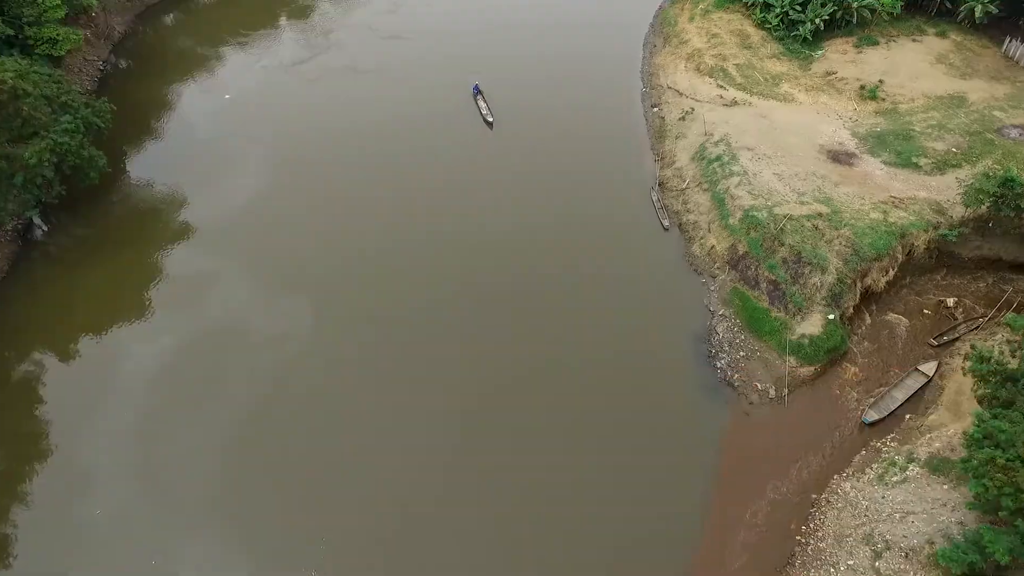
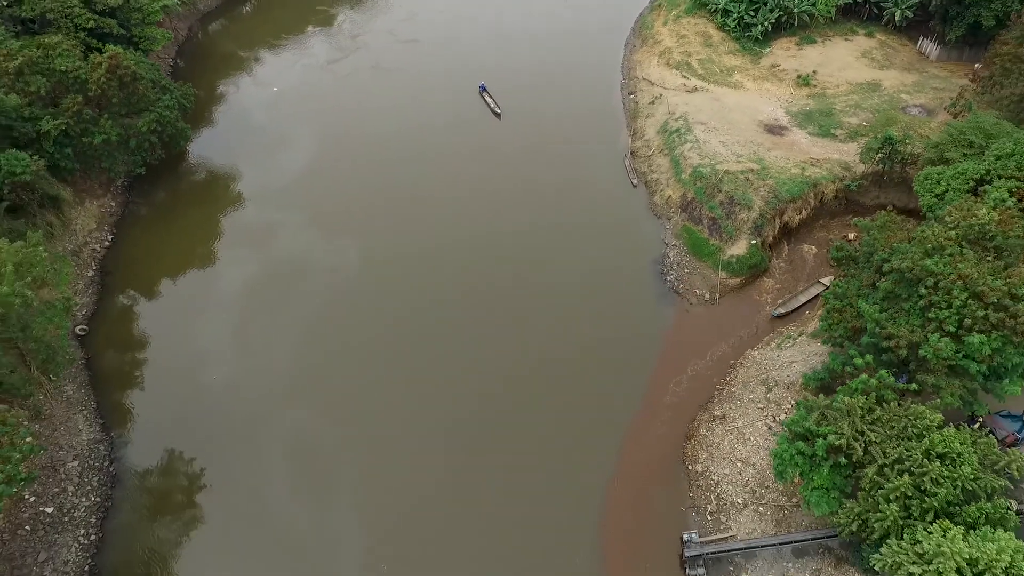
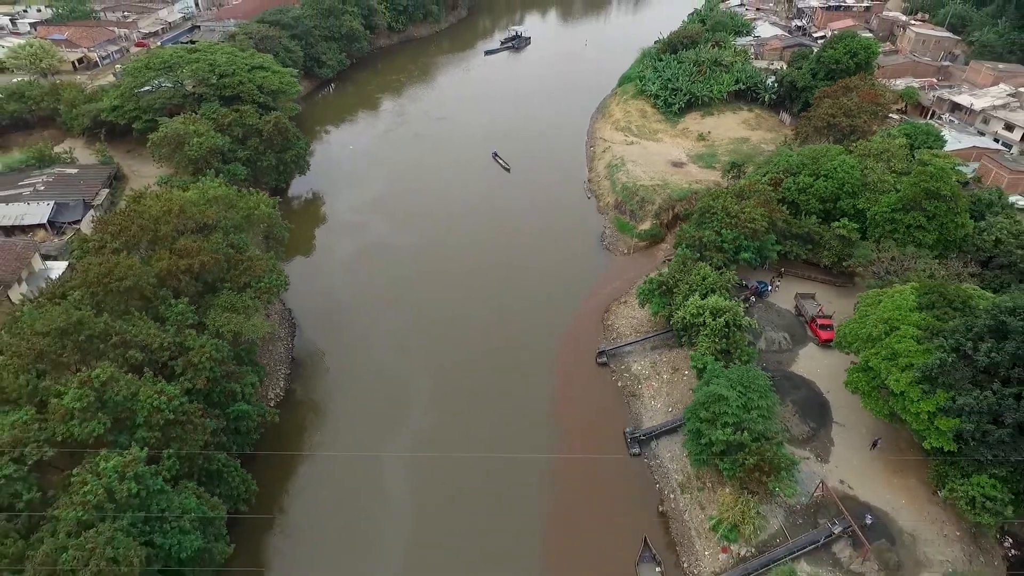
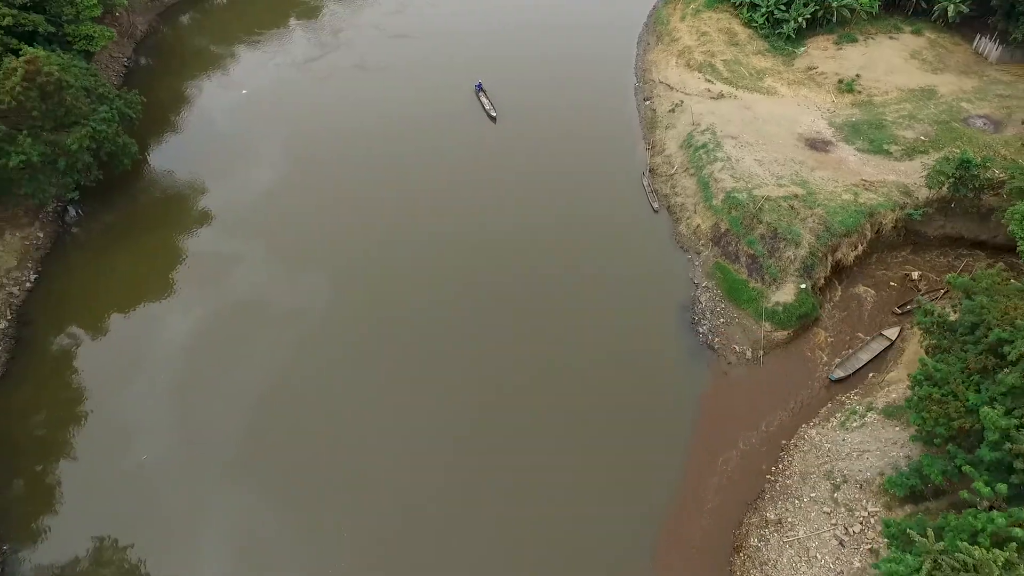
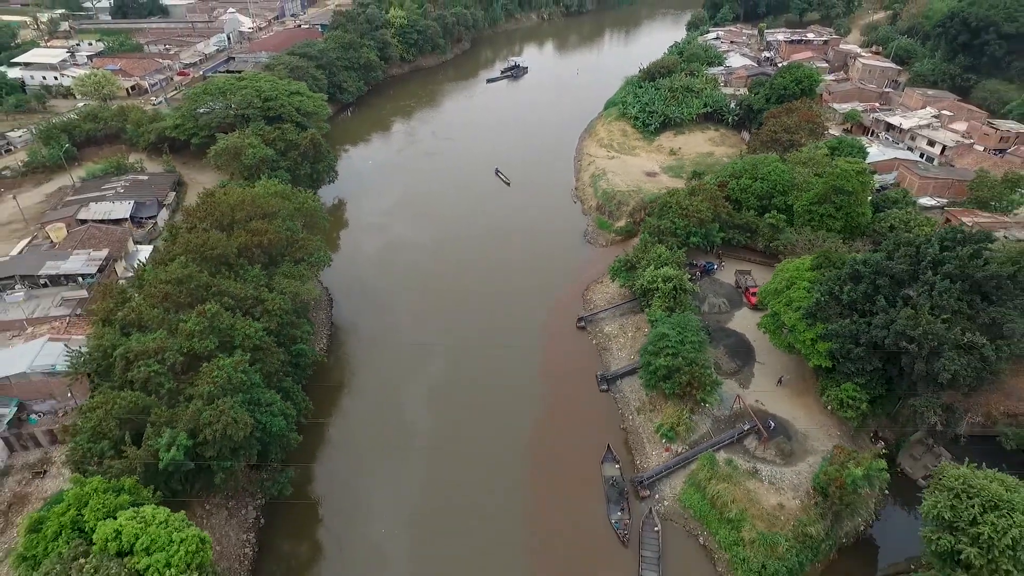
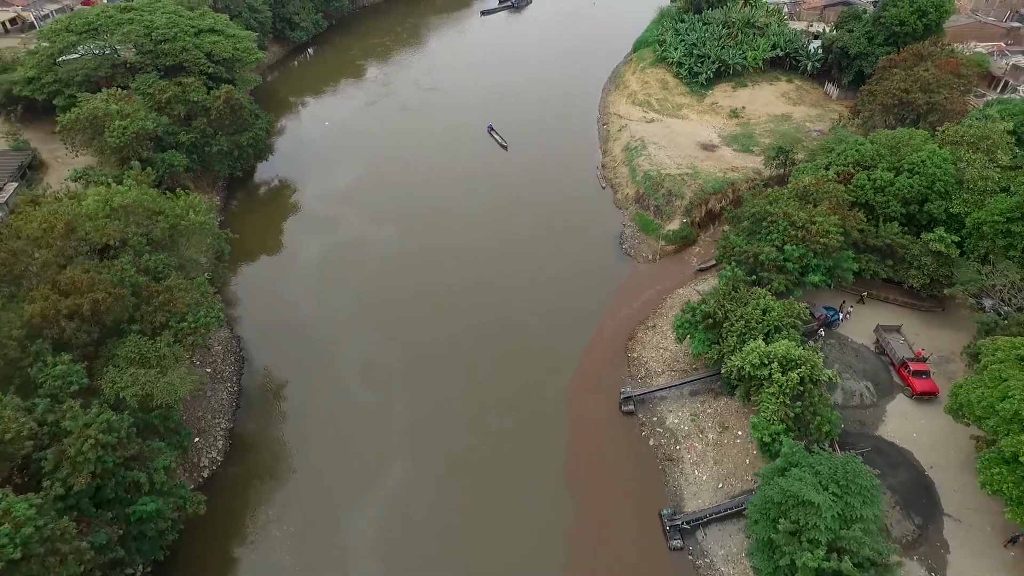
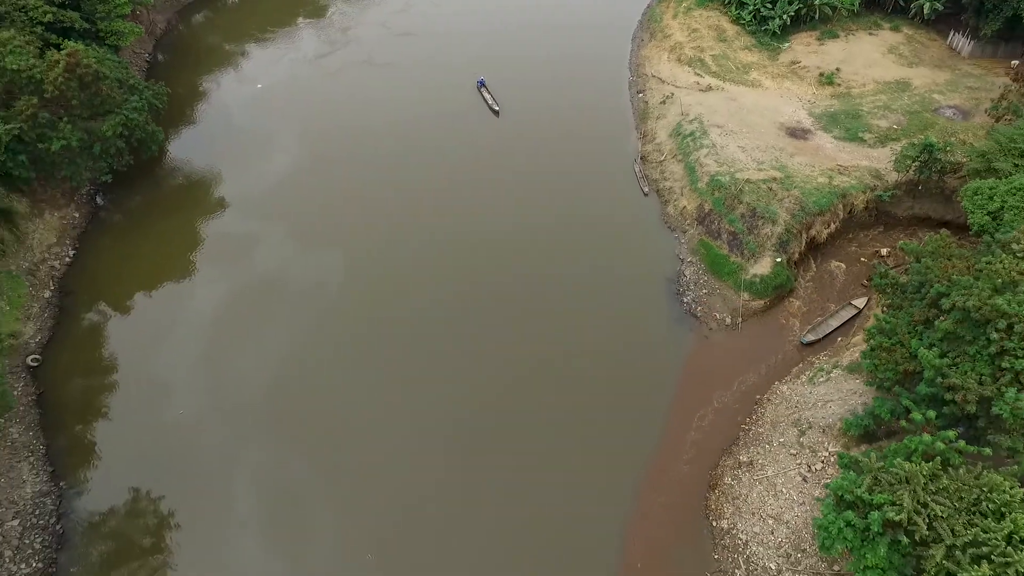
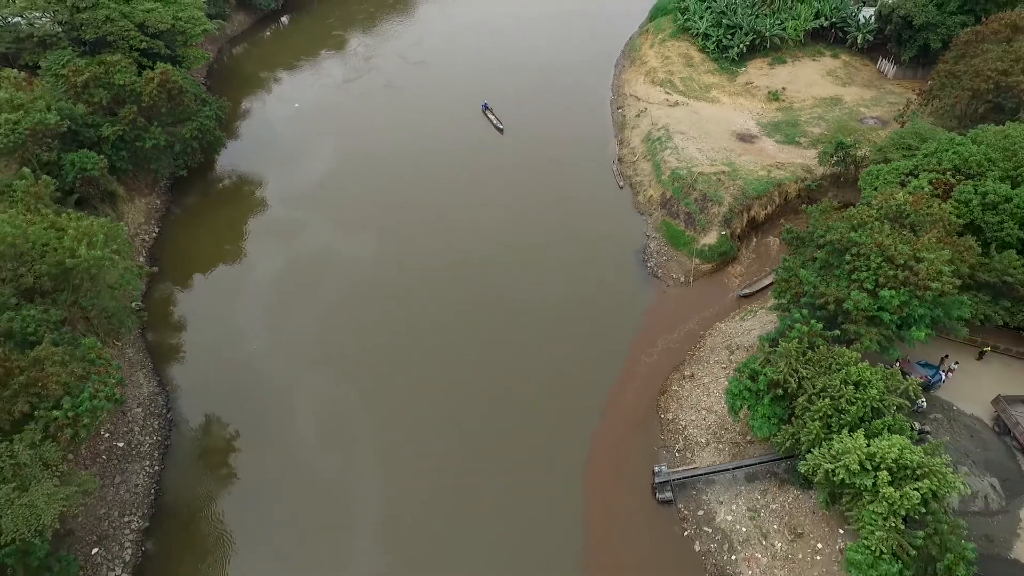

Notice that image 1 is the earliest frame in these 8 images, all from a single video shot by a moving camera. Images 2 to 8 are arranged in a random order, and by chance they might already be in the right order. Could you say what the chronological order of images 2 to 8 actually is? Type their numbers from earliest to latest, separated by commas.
4, 7, 2, 8, 6, 3, 5
